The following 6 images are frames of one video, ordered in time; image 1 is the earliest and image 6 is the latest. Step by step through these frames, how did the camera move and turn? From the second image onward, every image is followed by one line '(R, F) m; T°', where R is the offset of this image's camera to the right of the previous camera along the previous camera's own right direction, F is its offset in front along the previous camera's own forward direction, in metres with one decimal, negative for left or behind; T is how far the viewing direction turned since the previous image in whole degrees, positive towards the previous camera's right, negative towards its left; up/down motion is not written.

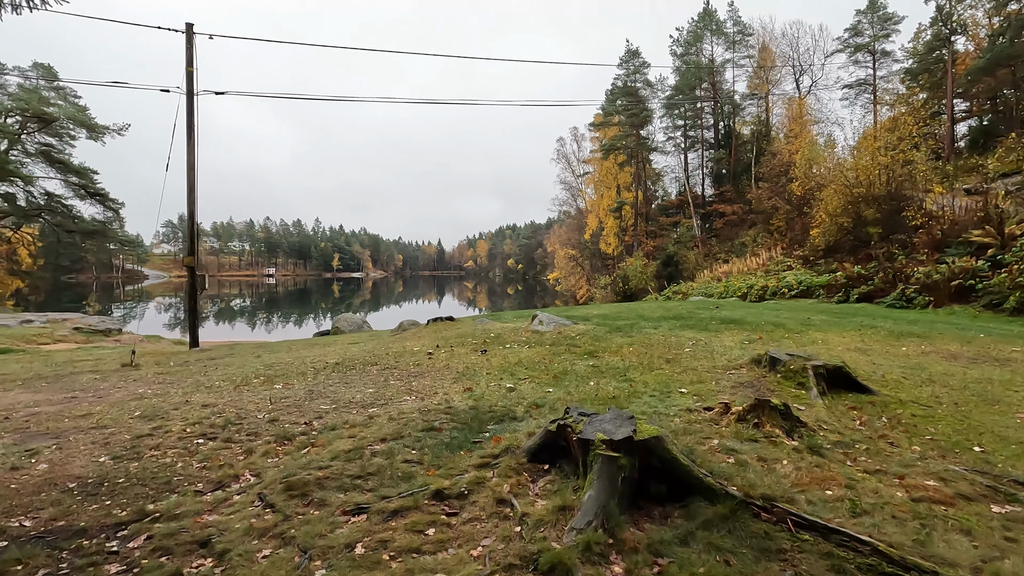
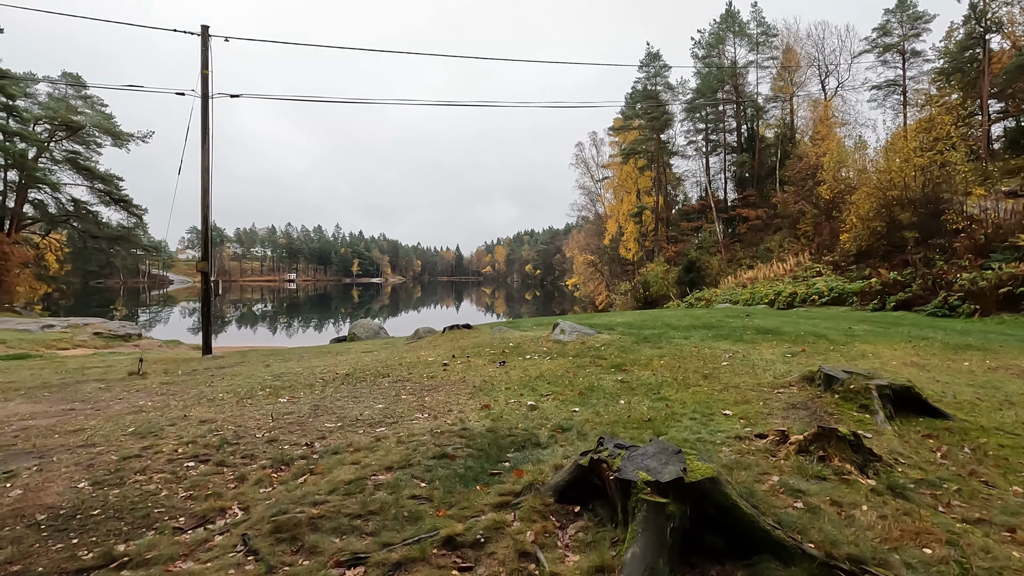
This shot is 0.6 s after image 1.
(0.0, +0.5) m; -2°
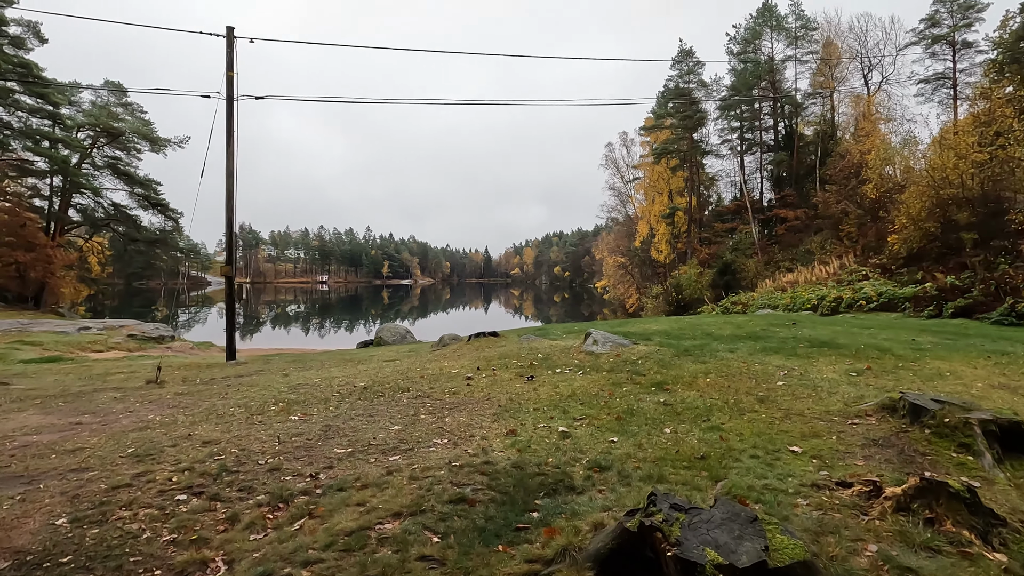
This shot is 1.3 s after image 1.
(0.0, +0.5) m; -3°
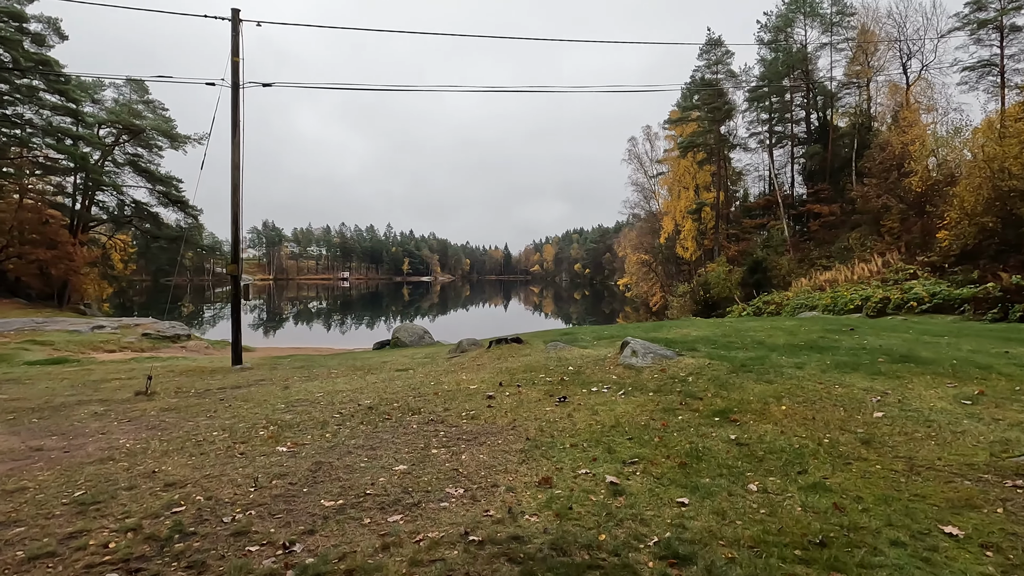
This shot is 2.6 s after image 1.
(-0.1, +1.0) m; -2°
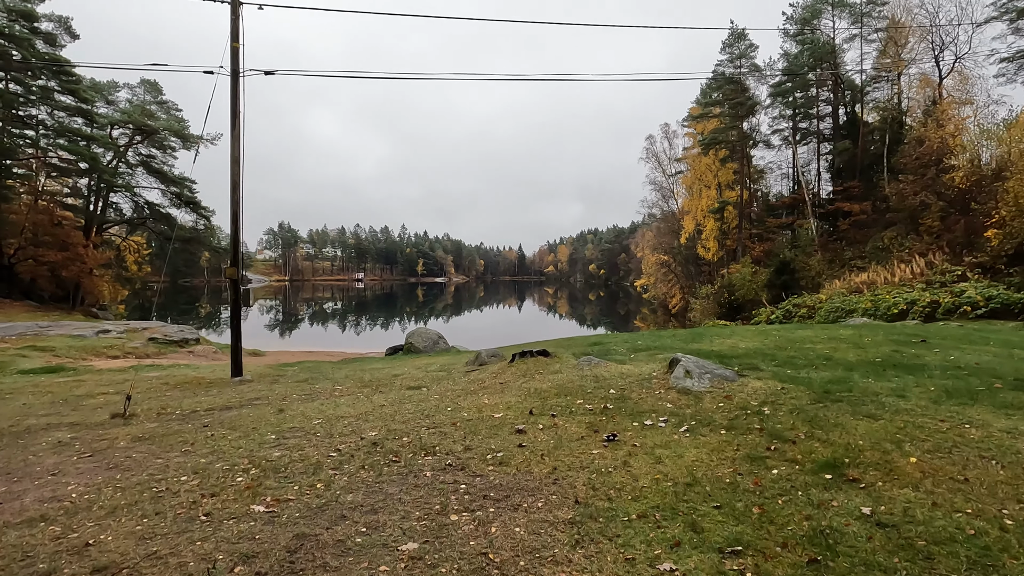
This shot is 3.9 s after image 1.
(-0.2, +1.1) m; -1°
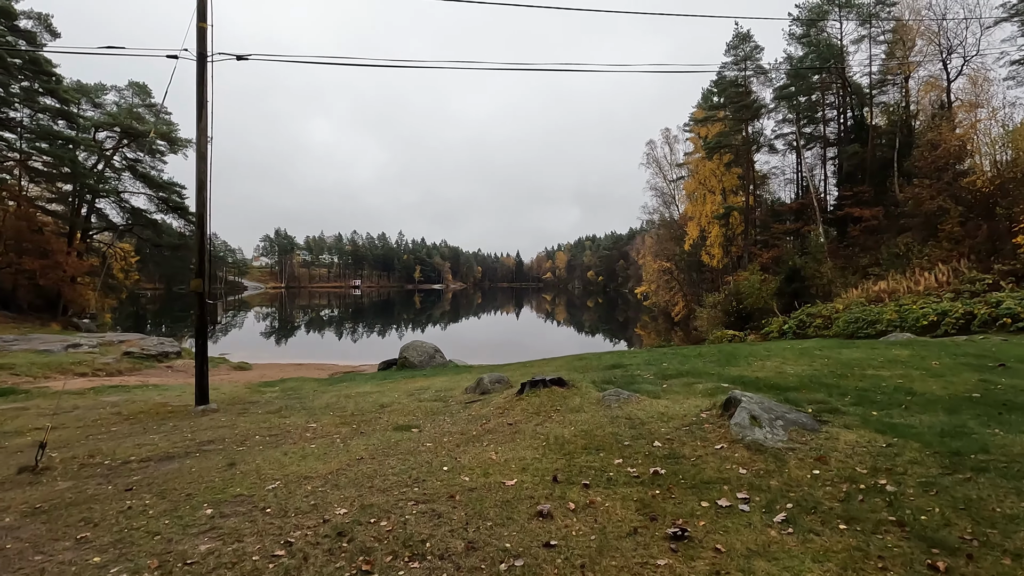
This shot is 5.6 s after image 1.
(-0.2, +1.4) m; 0°
